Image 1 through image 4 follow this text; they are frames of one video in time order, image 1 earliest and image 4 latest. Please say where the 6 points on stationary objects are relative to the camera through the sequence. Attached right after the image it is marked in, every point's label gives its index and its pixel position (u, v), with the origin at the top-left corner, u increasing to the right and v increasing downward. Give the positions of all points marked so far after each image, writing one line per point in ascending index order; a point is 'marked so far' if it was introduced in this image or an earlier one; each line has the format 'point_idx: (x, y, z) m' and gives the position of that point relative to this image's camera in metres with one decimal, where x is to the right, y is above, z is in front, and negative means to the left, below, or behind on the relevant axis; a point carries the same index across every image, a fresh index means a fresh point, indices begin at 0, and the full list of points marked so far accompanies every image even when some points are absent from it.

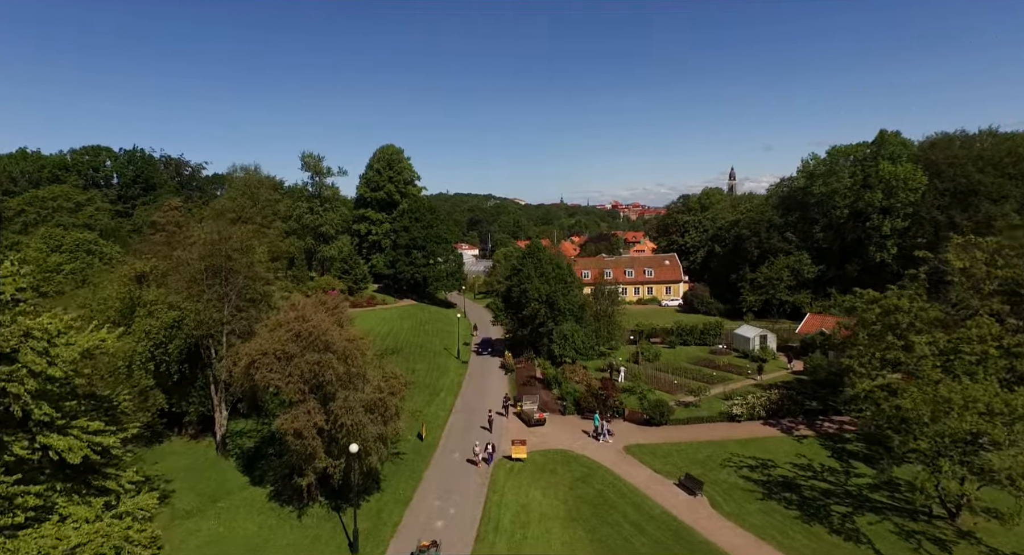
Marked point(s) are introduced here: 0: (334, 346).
0: (-5.2, -2.0, +16.6) m
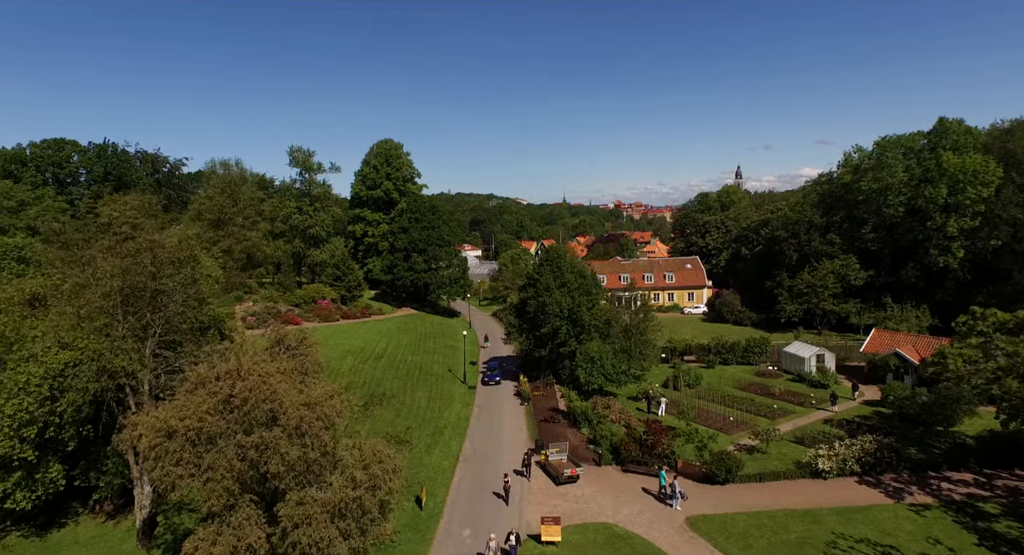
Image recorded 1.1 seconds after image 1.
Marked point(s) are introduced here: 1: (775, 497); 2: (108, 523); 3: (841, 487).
0: (-4.3, -2.7, +10.8) m
1: (+9.1, -7.6, +19.7) m
2: (-11.3, -6.9, +16.1) m
3: (+11.5, -7.3, +20.0) m
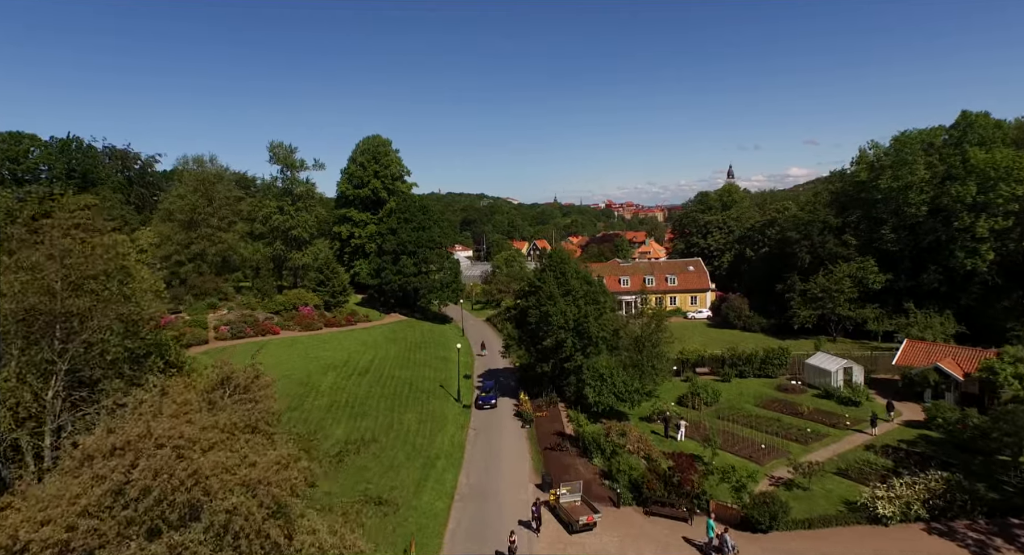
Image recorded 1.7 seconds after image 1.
0: (-4.0, -3.0, +7.5) m
1: (+9.3, -7.9, +16.6) m
2: (-11.0, -7.3, +12.6) m
3: (+11.7, -7.6, +16.9) m
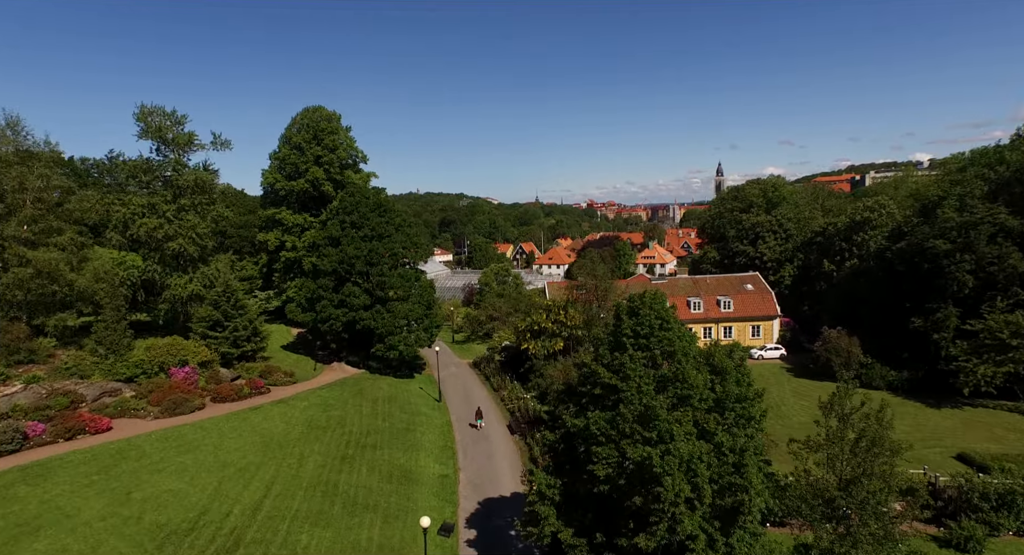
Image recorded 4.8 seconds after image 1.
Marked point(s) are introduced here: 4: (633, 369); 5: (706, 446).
0: (-2.3, -5.1, -10.8) m
1: (+10.7, -9.8, -1.2) m
2: (-9.5, -9.4, -5.9) m
3: (+13.1, -9.6, -0.8) m
4: (+2.8, -2.0, +13.2) m
5: (+4.3, -3.5, +12.1) m
